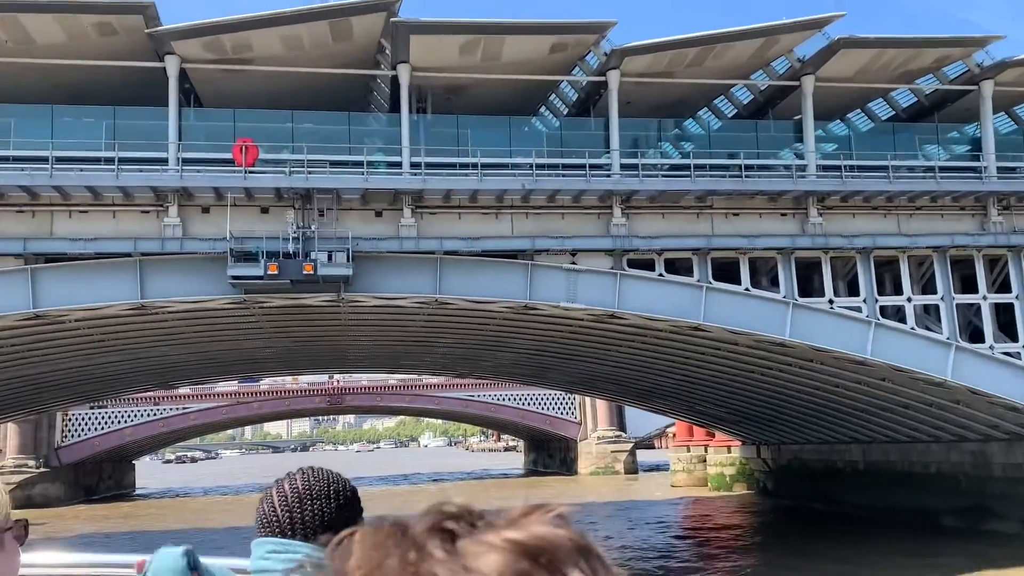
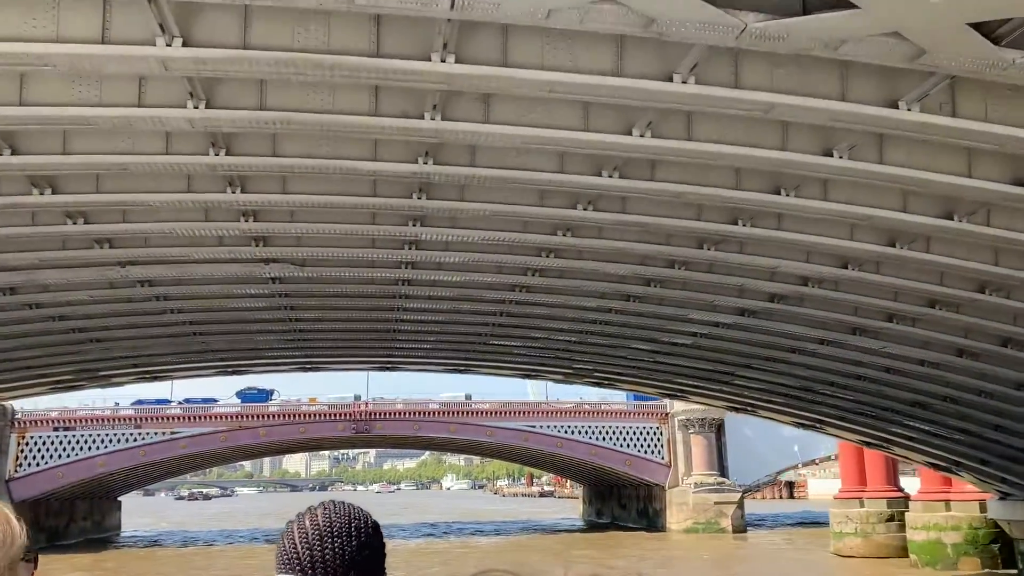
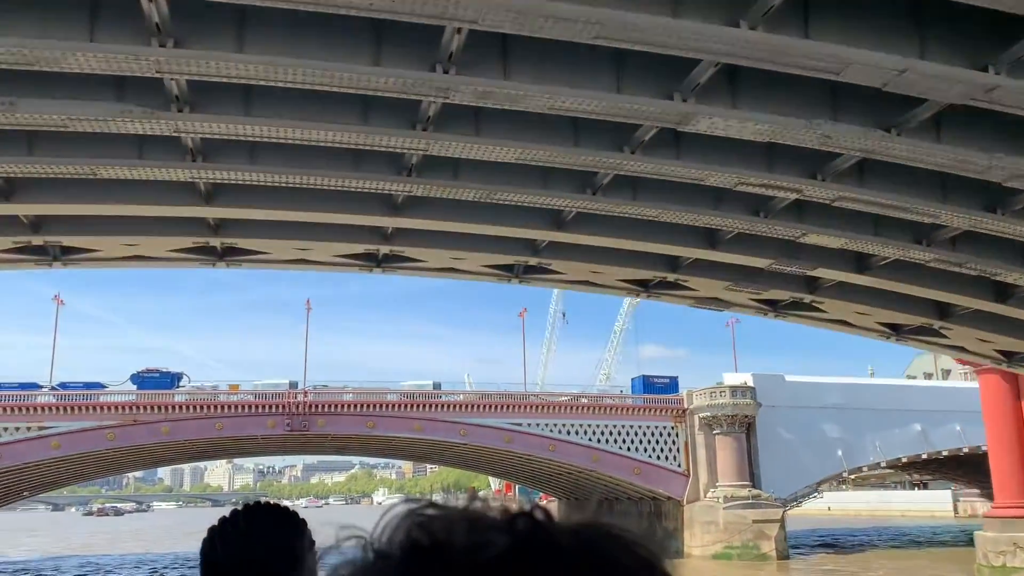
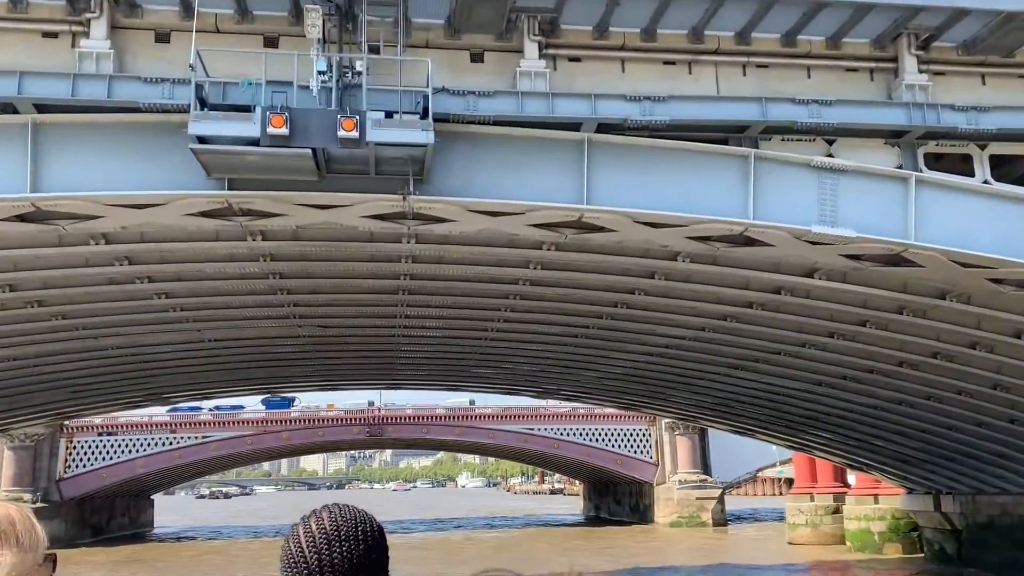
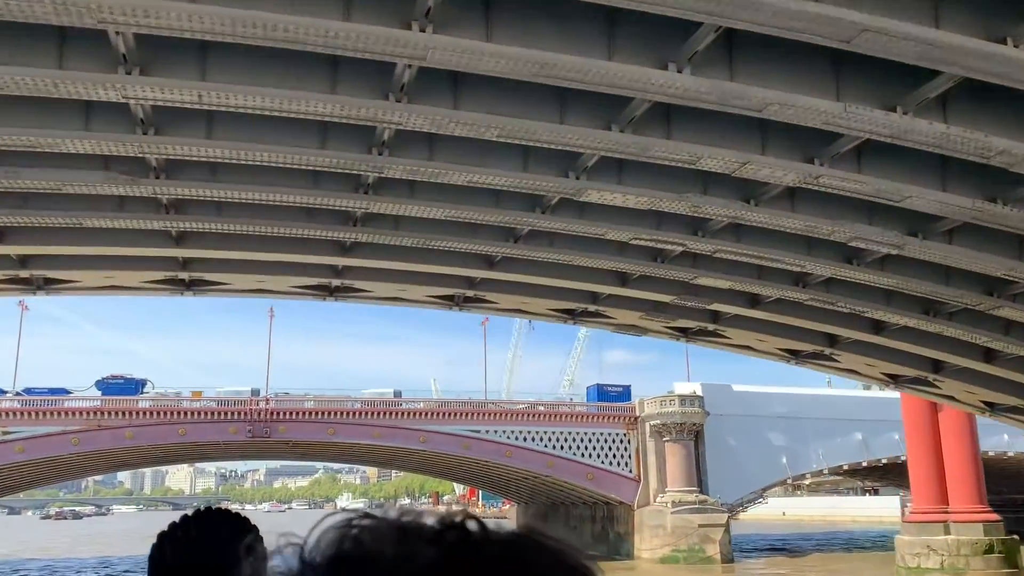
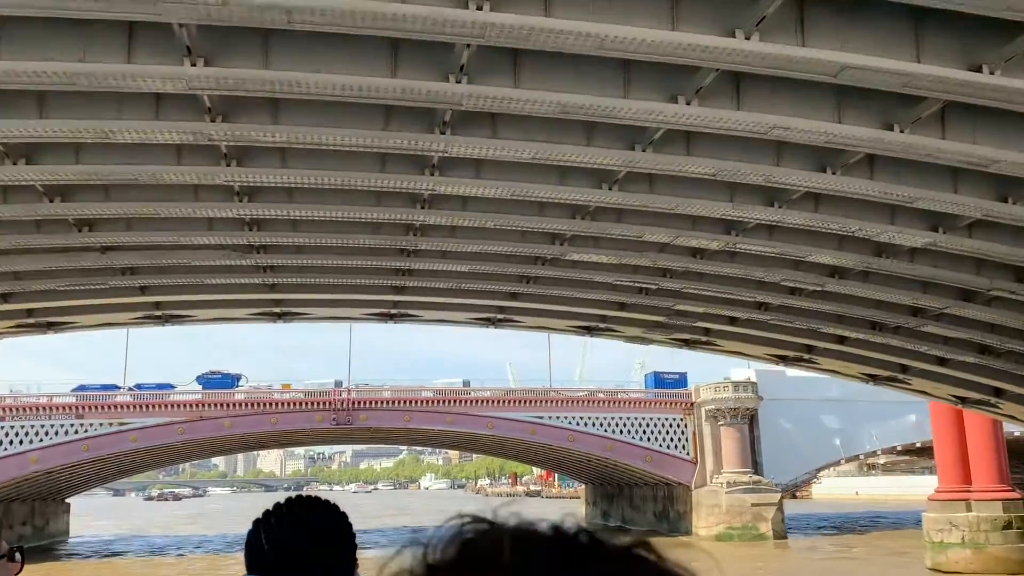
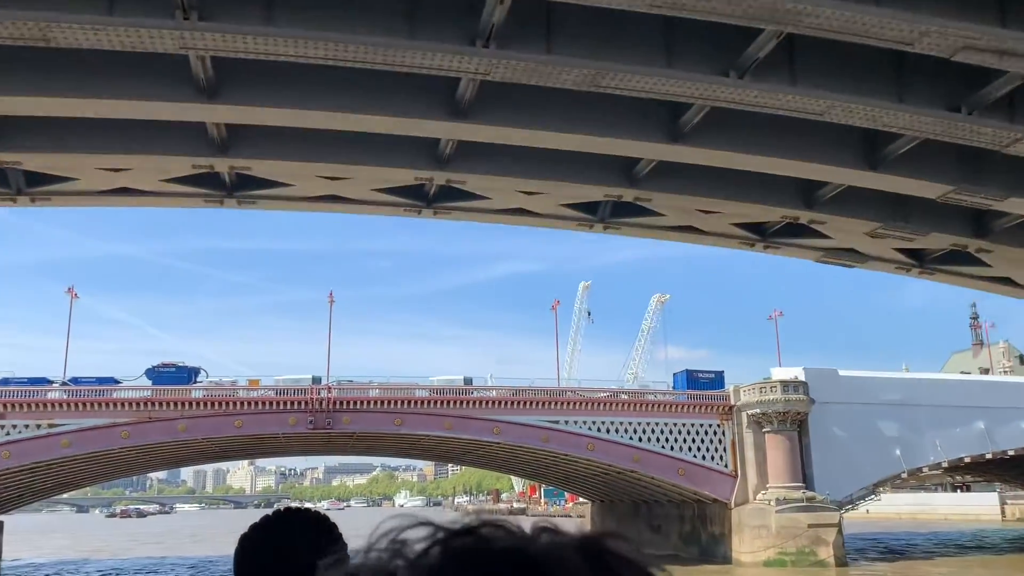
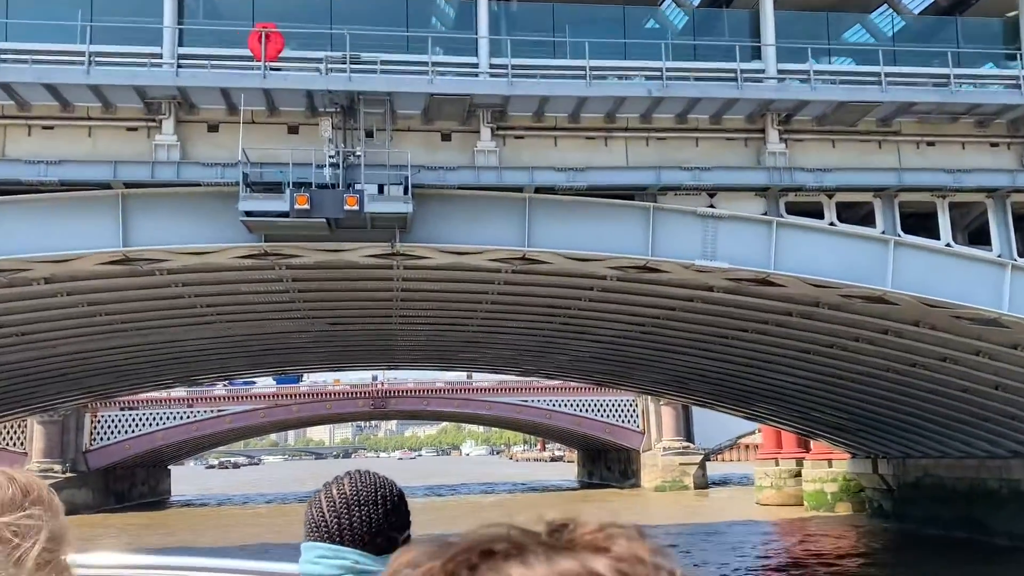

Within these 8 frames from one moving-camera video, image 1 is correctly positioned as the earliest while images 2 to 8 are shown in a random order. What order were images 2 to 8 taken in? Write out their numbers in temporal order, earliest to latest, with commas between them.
8, 4, 2, 6, 5, 3, 7
